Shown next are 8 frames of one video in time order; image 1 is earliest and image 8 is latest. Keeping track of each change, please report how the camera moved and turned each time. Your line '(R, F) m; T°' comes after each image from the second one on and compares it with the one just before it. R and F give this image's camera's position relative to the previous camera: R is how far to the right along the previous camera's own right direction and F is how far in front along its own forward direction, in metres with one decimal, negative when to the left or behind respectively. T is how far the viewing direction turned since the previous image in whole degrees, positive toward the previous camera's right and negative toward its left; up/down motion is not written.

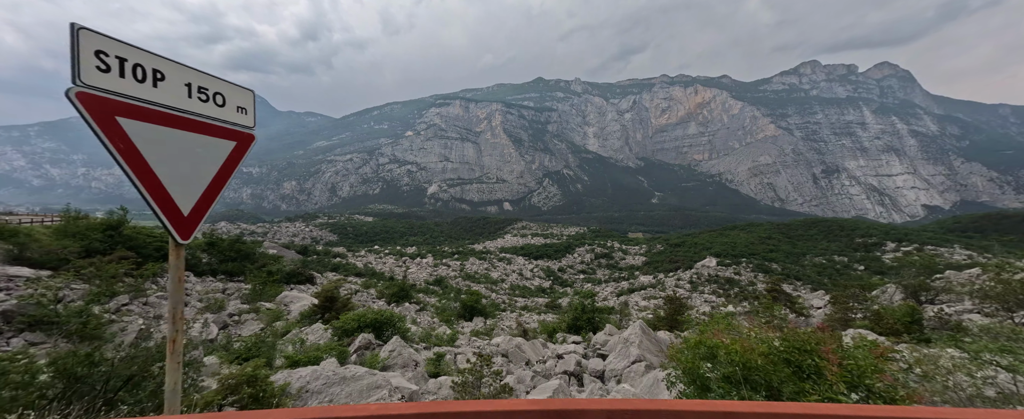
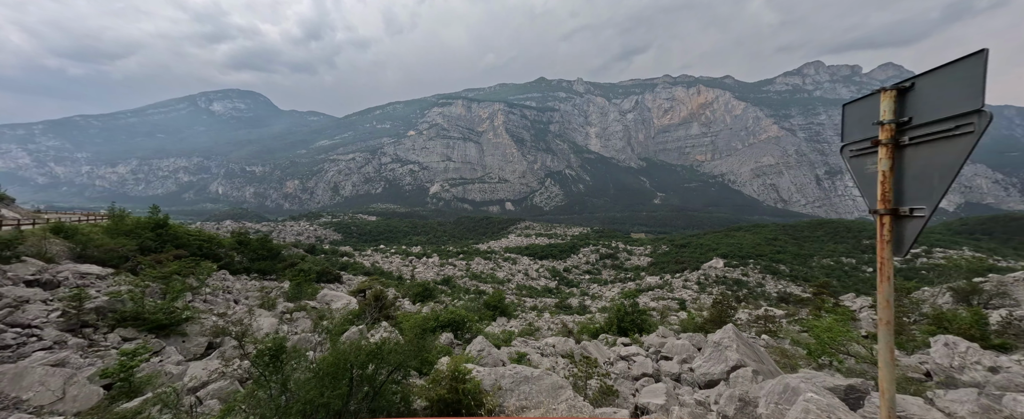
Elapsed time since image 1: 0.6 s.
(-0.9, -0.1) m; 0°
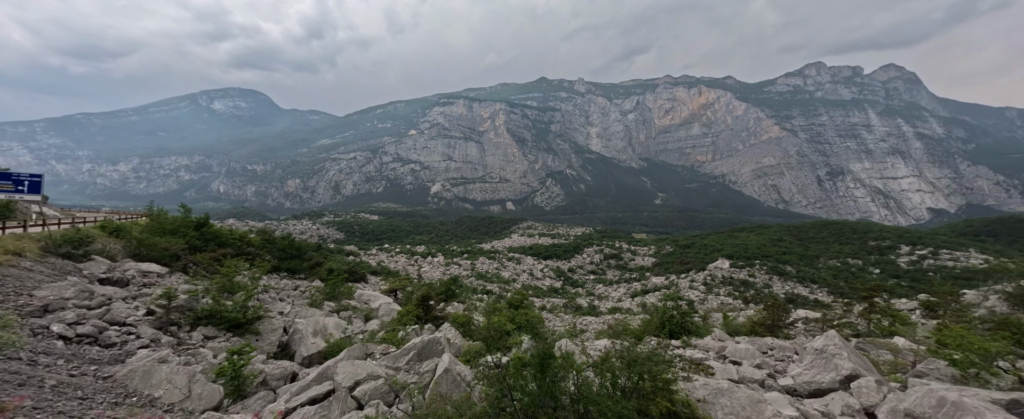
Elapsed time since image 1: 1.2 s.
(-1.0, -0.1) m; 0°
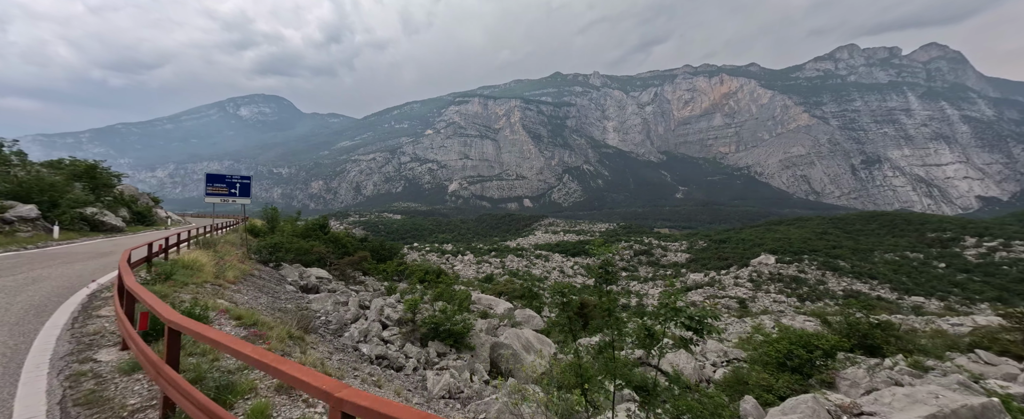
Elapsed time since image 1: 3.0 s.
(-1.9, +1.6) m; -2°
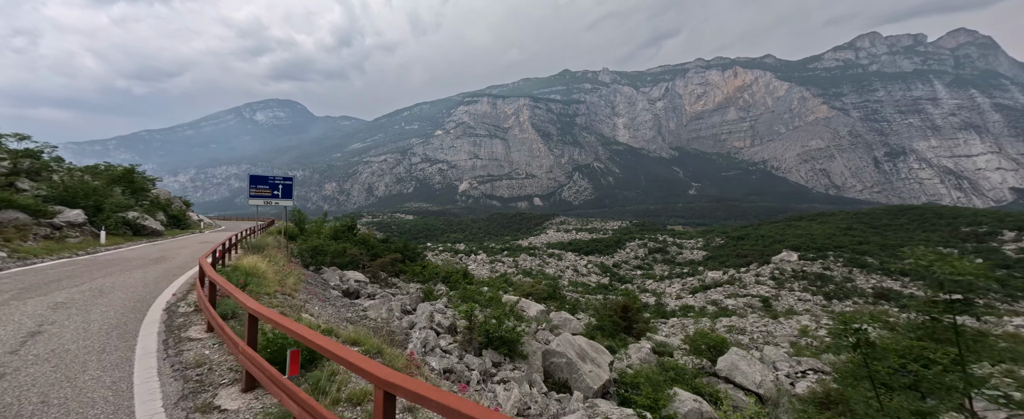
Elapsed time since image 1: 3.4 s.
(+0.1, +1.0) m; -2°
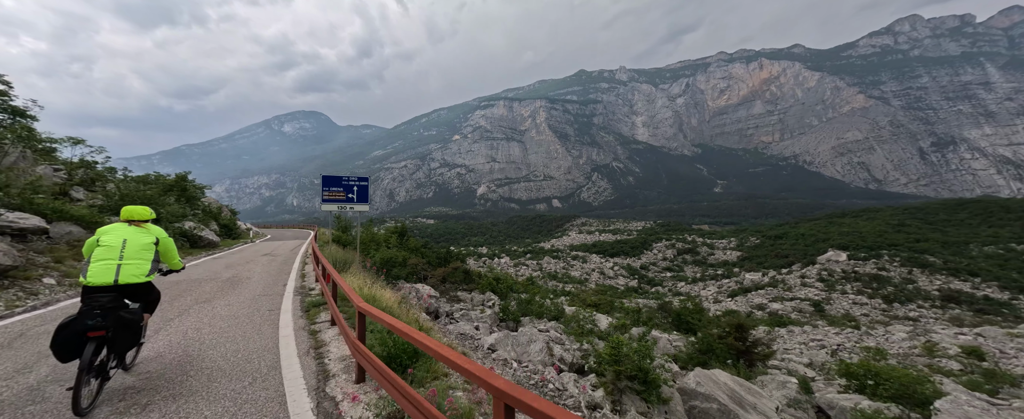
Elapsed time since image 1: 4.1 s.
(-0.2, +1.8) m; -3°
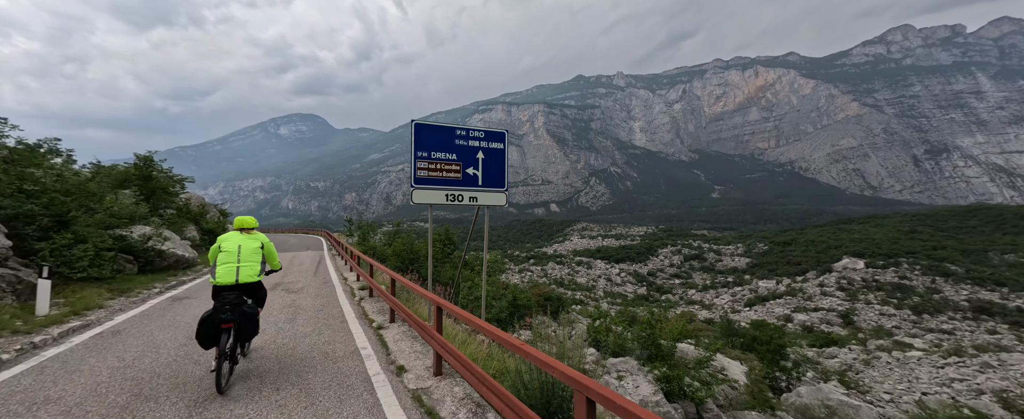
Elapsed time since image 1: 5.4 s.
(-2.3, +1.4) m; +1°
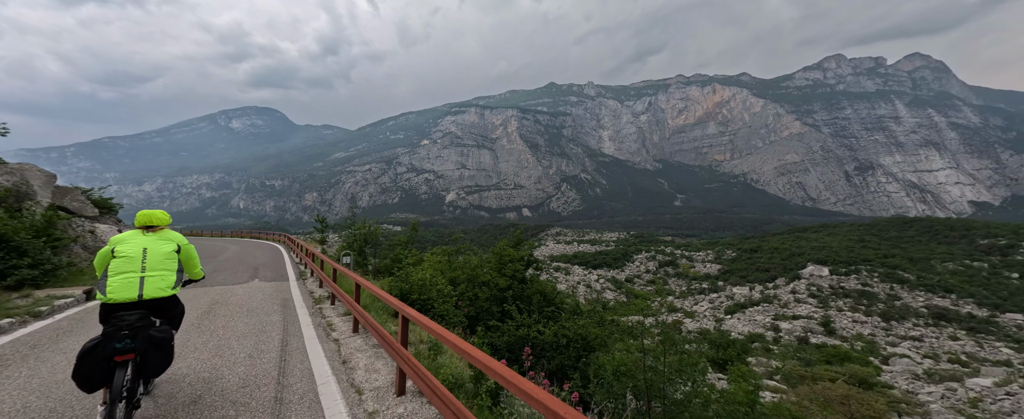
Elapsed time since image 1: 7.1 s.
(-5.2, -0.2) m; +7°
